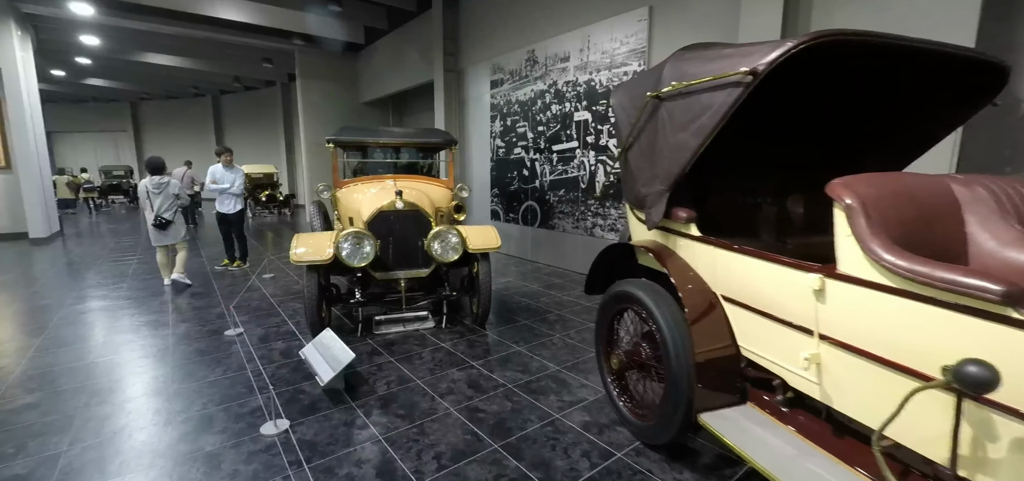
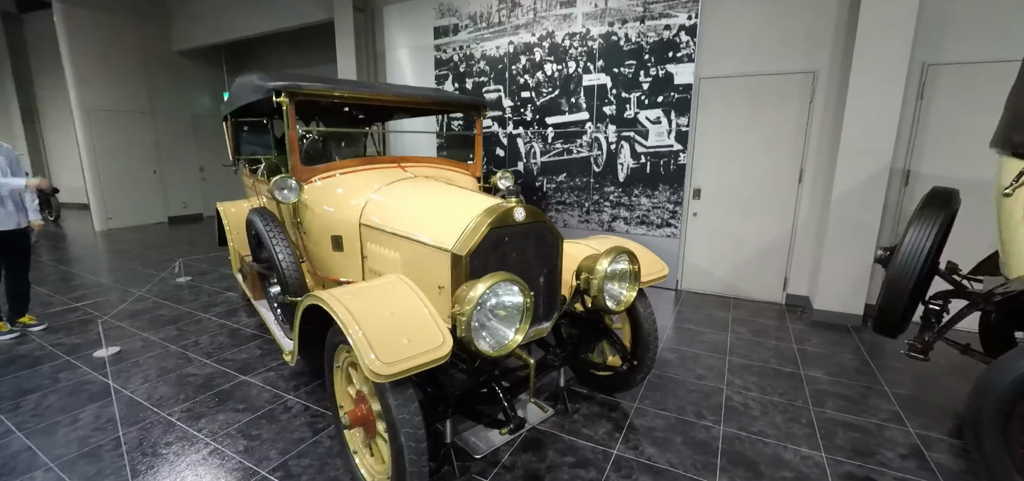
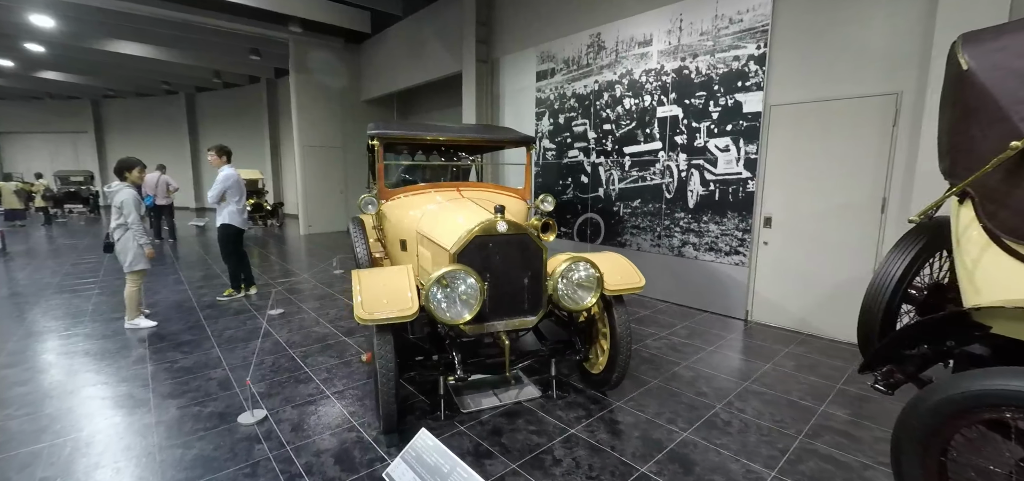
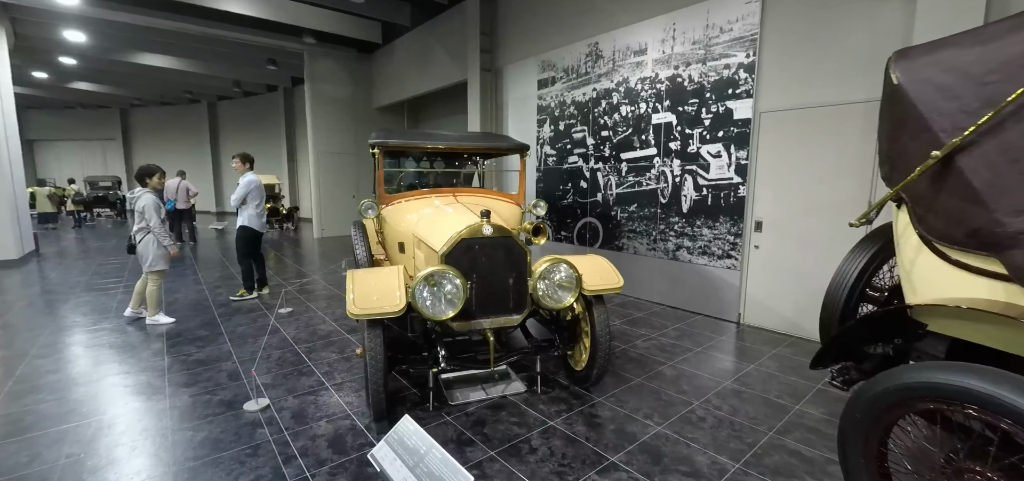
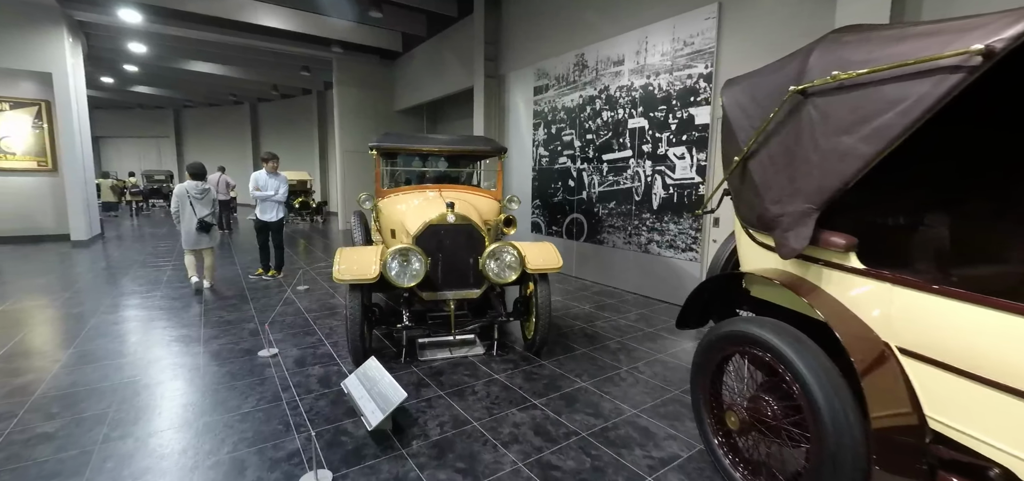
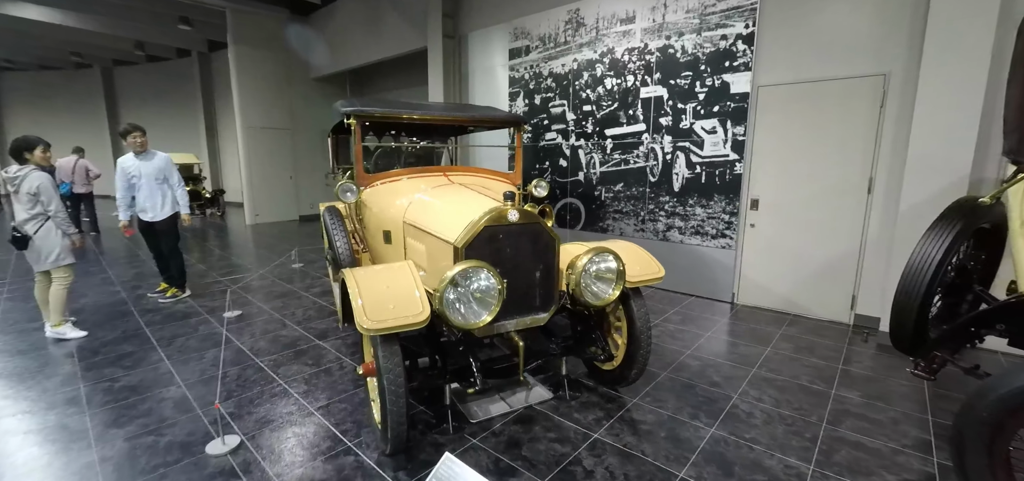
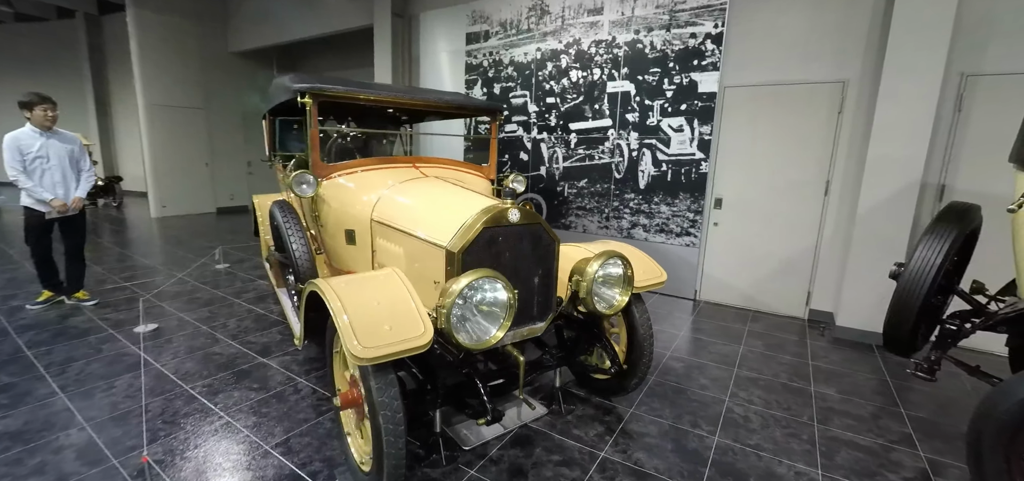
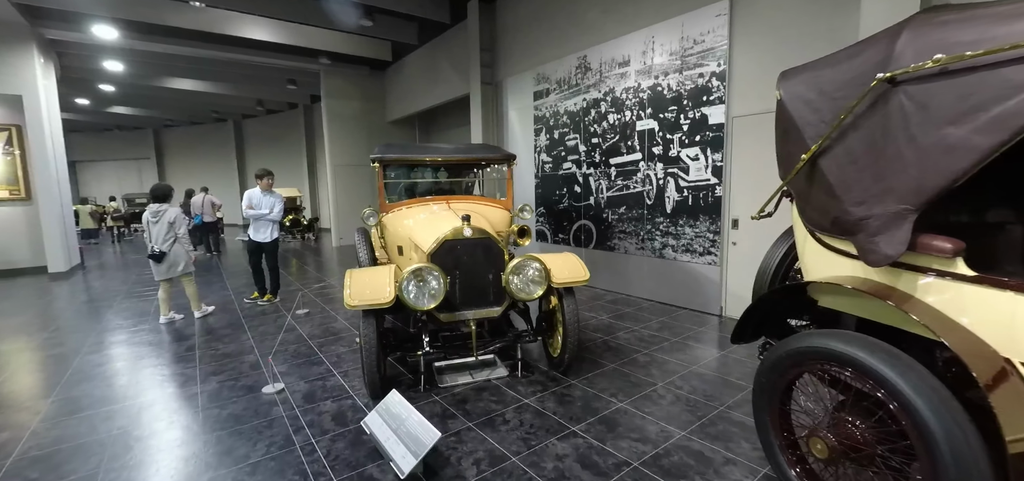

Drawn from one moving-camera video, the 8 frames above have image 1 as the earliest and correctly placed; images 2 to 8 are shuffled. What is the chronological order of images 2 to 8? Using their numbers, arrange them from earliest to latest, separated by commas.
5, 8, 4, 3, 6, 7, 2
